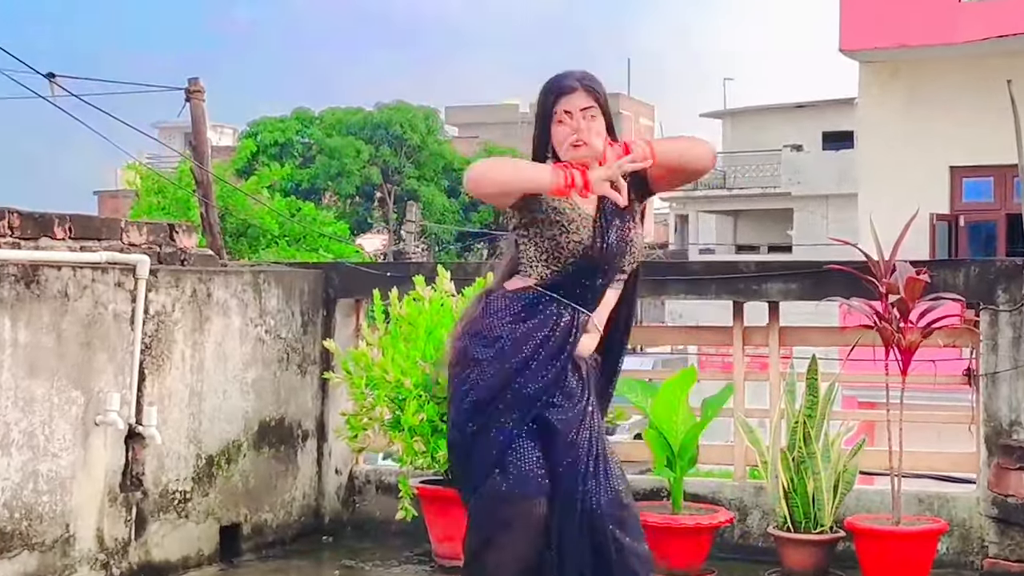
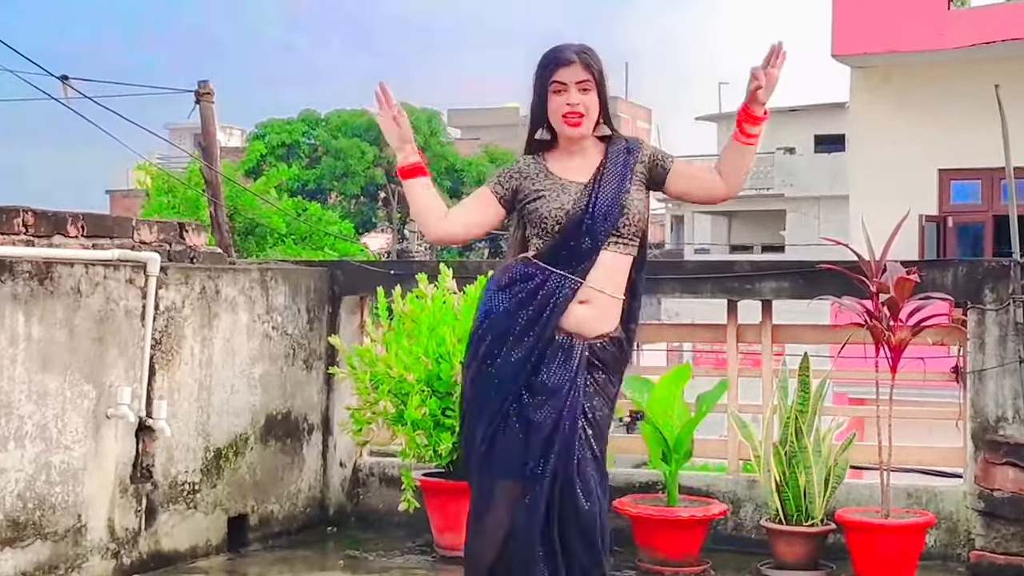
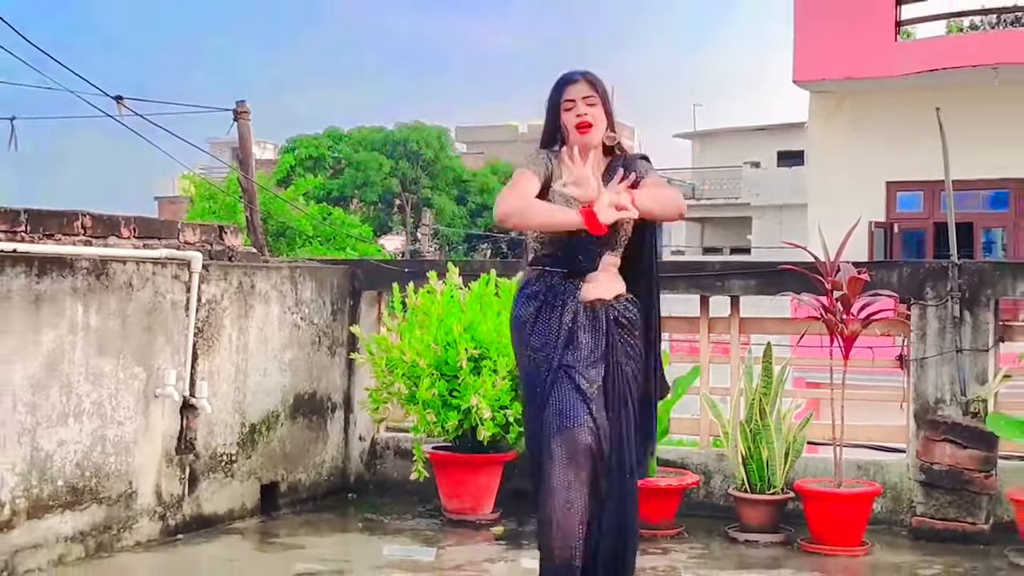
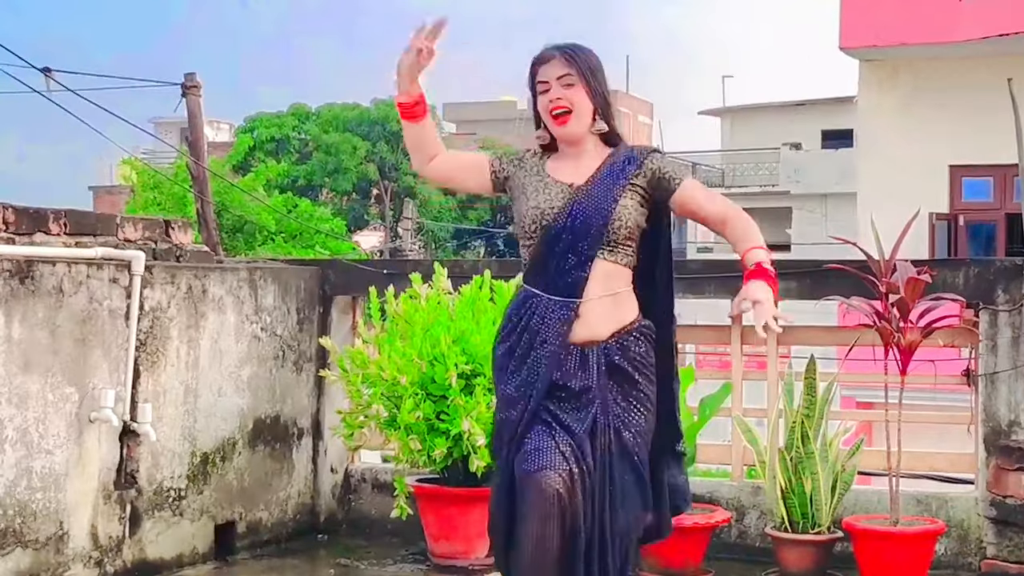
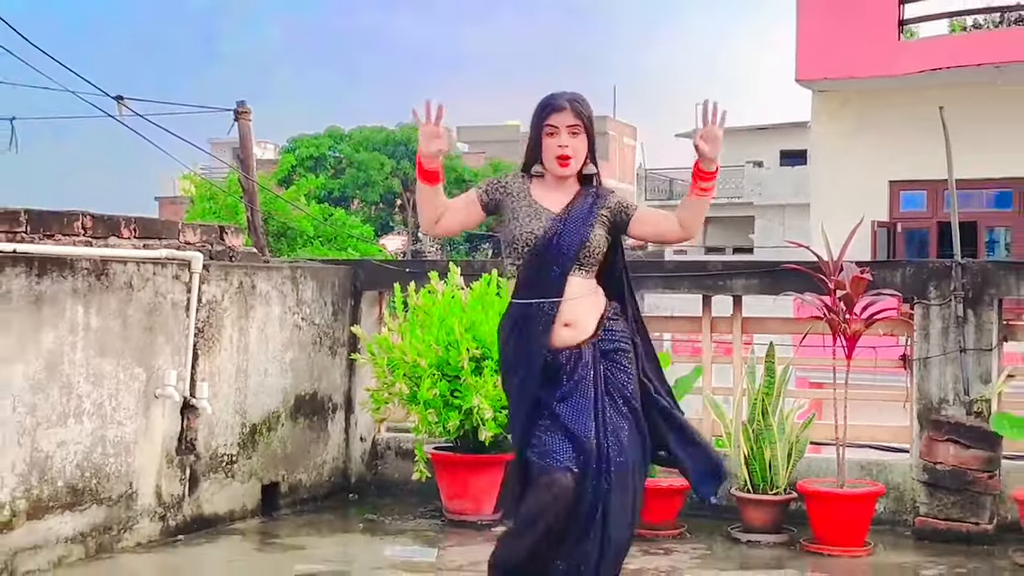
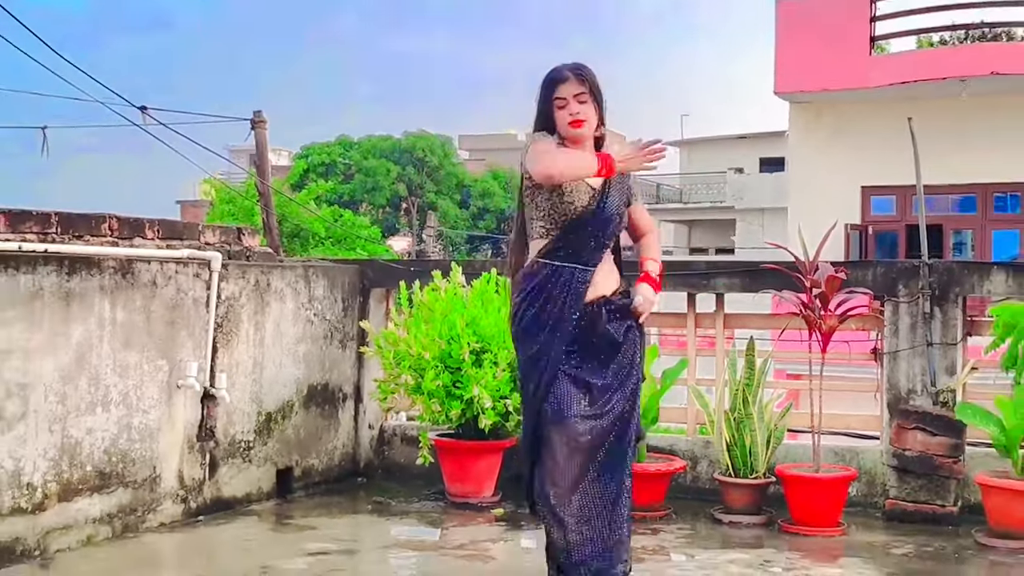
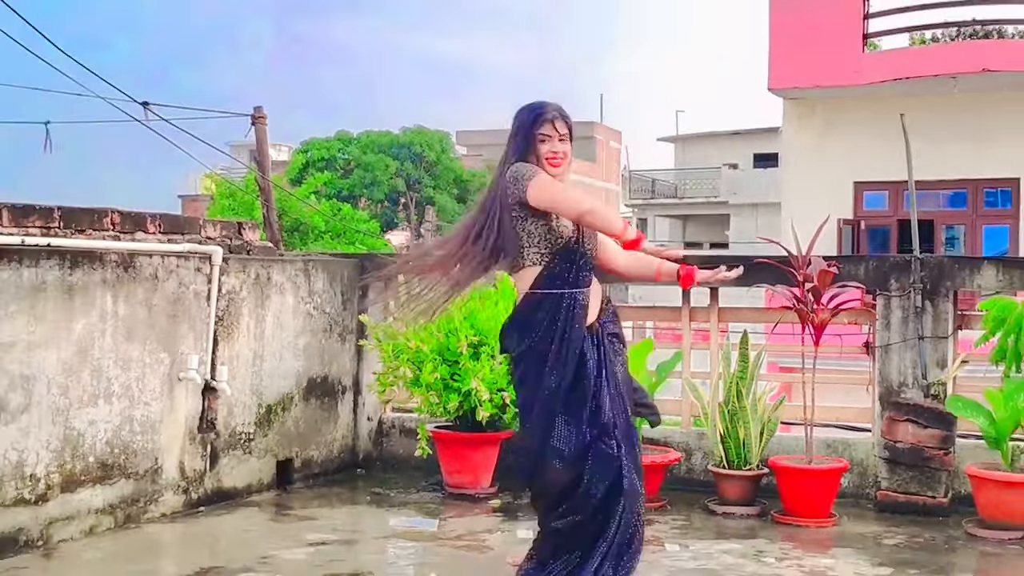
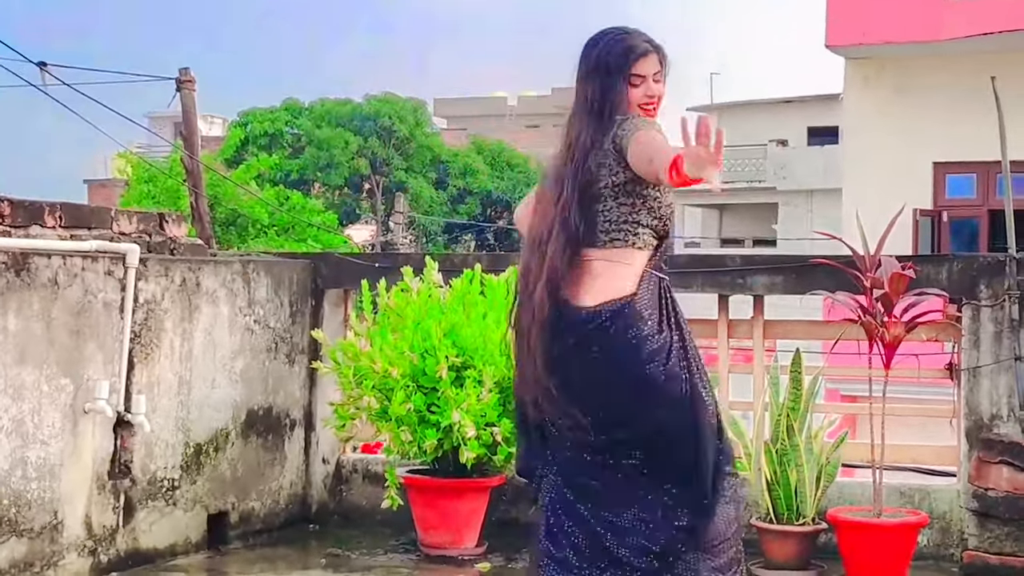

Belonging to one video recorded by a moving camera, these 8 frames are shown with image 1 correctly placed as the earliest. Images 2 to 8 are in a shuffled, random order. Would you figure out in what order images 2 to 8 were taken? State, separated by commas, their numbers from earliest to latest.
5, 2, 3, 4, 6, 8, 7
